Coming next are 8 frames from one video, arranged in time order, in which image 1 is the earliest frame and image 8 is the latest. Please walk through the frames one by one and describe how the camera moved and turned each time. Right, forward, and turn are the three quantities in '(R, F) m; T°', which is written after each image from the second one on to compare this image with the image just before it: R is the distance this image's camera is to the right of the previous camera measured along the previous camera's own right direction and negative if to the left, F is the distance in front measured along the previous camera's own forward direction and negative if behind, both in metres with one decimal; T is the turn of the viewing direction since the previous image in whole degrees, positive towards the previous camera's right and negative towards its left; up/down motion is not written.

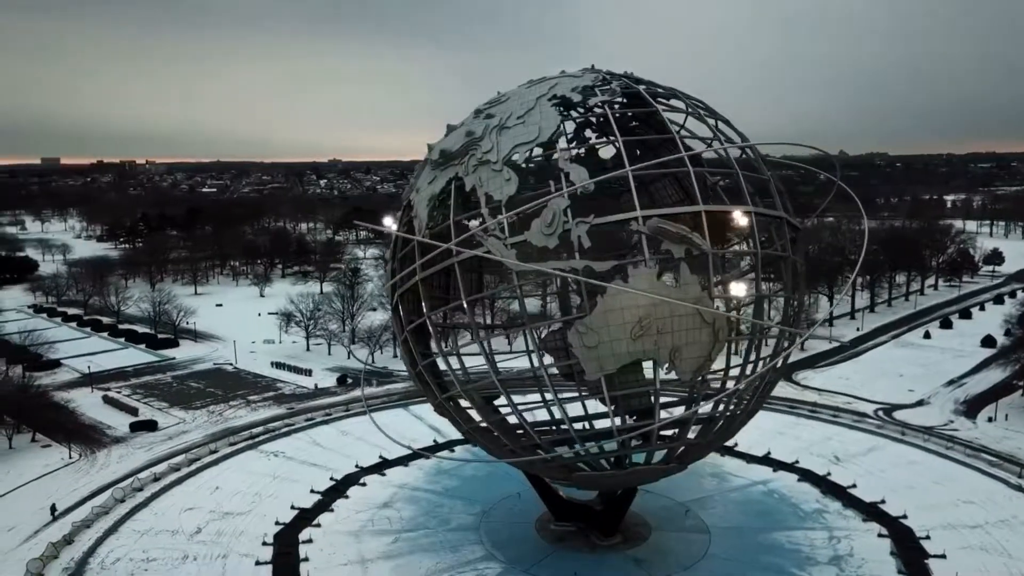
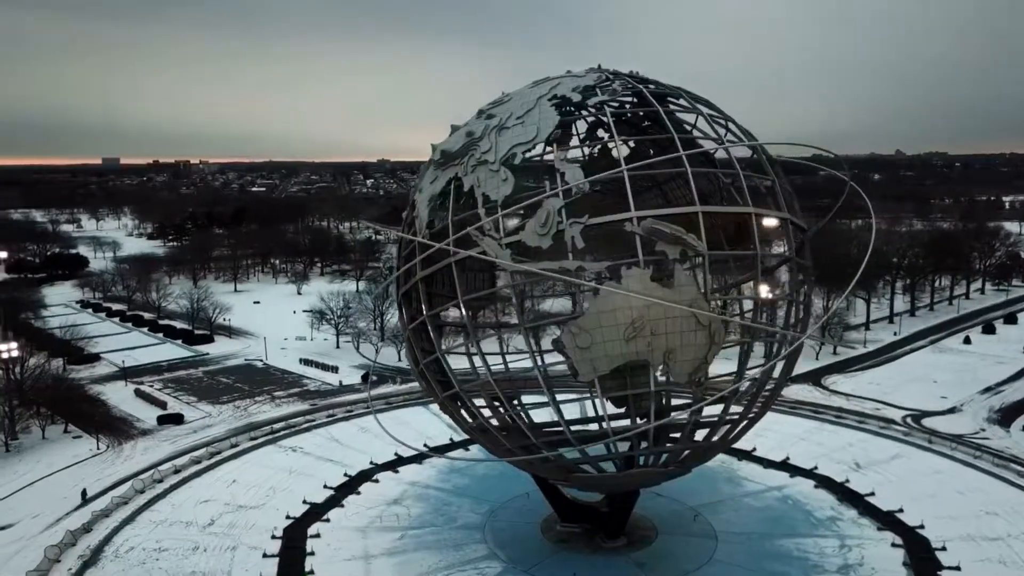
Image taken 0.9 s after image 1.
(+0.7, 0.0) m; -3°
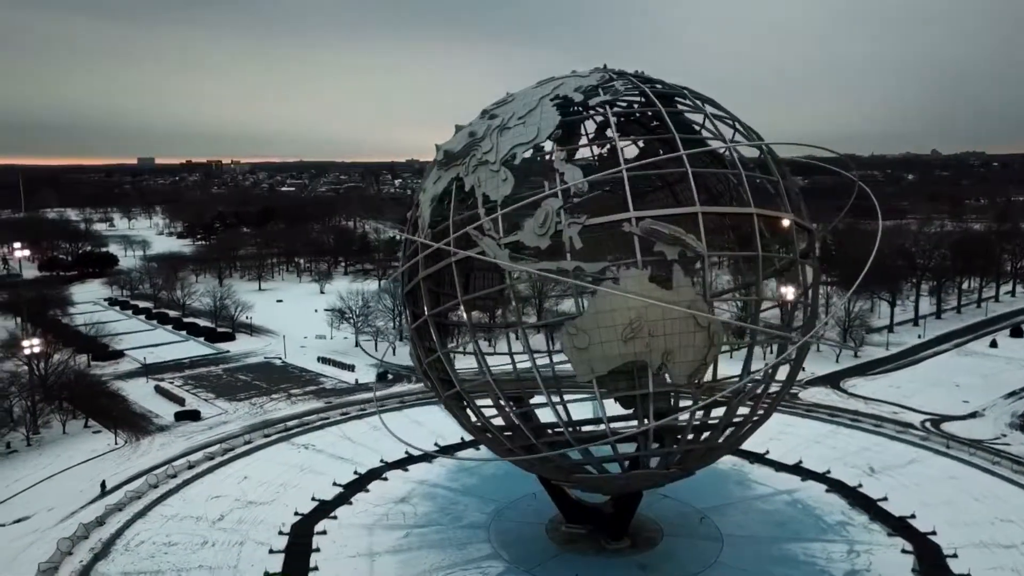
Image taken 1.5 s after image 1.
(+0.4, 0.0) m; -2°
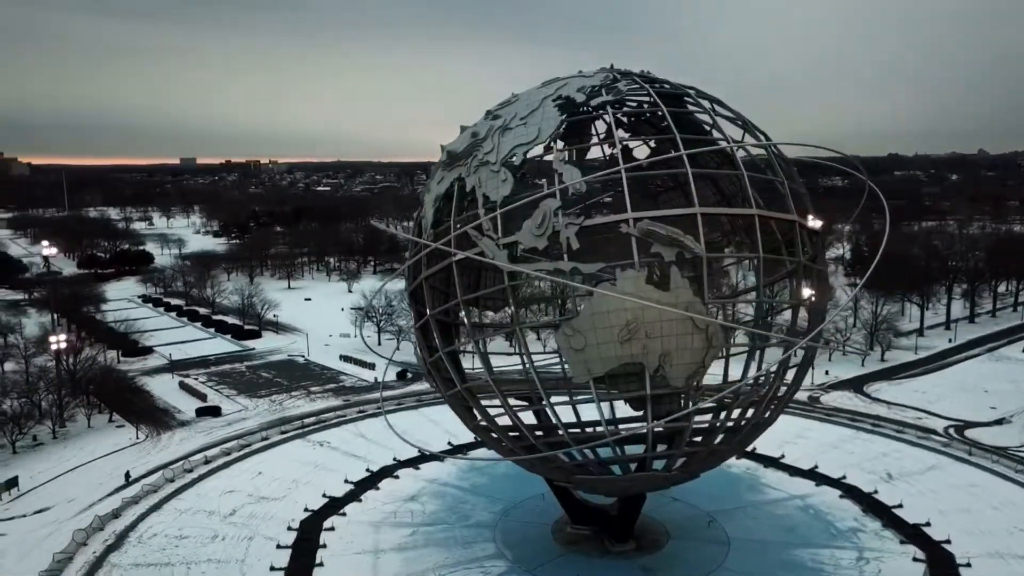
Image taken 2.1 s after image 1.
(+0.5, 0.0) m; -2°
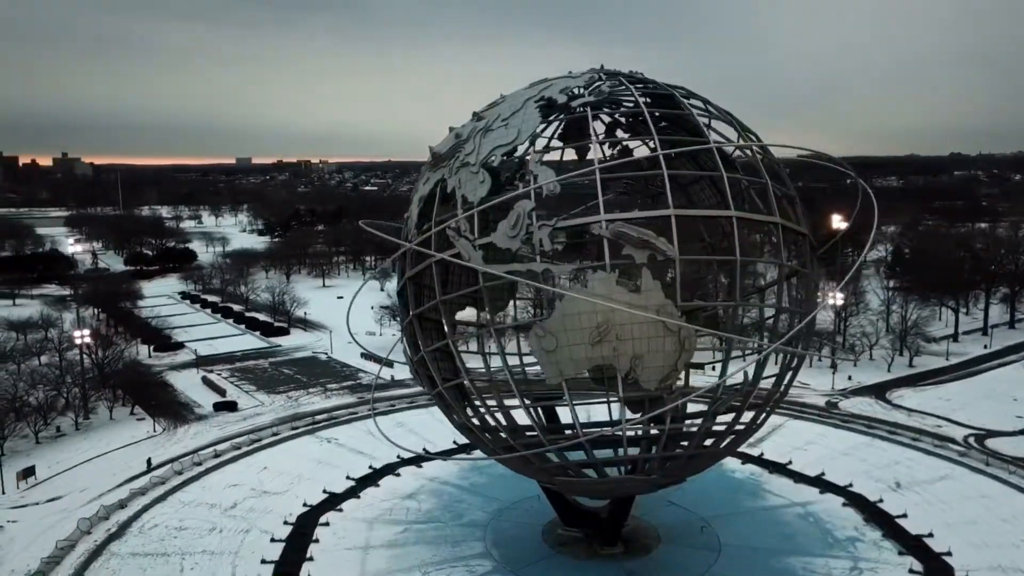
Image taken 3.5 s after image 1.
(+1.0, 0.0) m; -3°
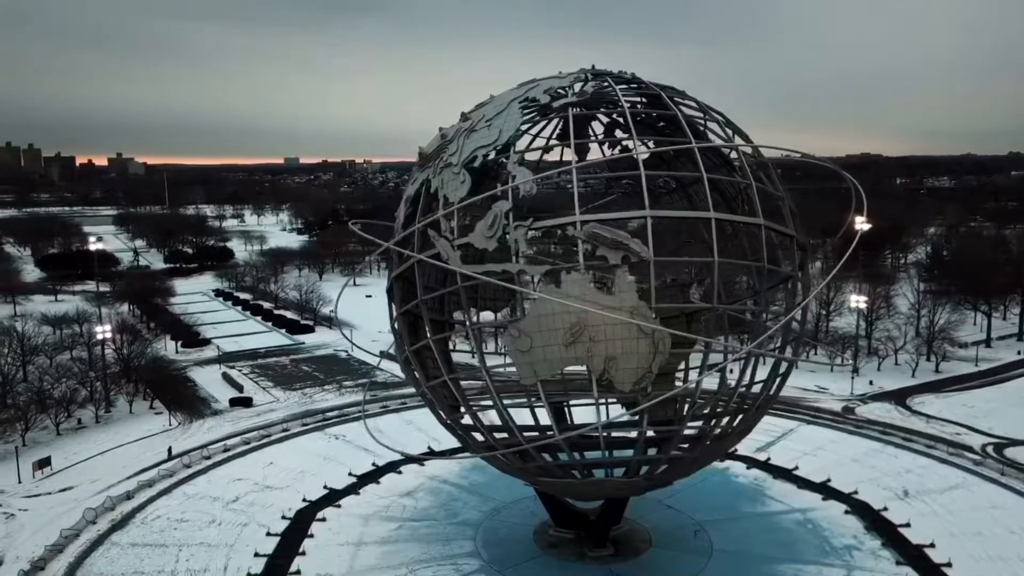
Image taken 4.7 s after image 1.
(+0.9, 0.0) m; -3°
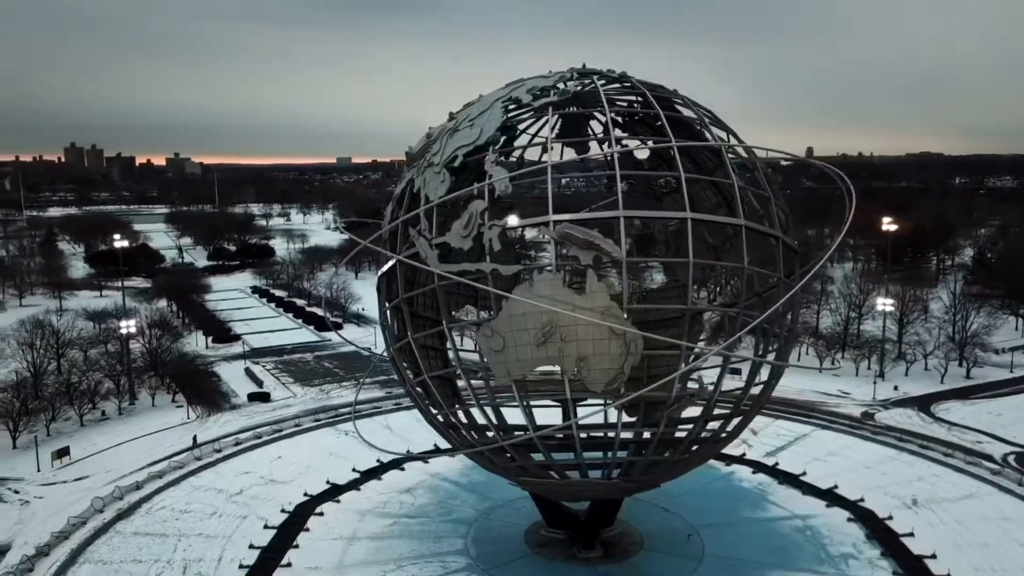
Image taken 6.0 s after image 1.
(+1.0, 0.0) m; -3°
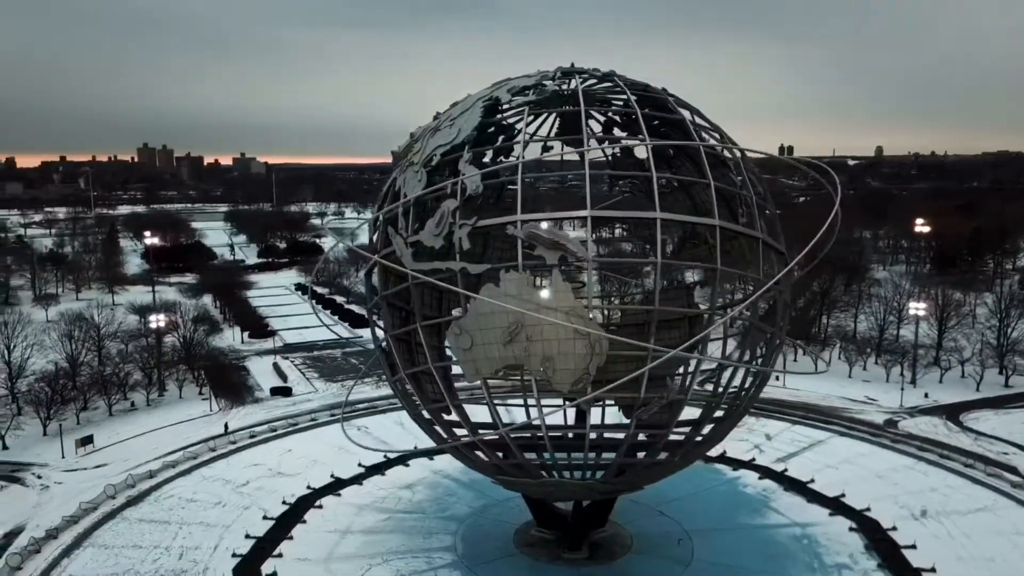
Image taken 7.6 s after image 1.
(+1.2, 0.0) m; -4°
